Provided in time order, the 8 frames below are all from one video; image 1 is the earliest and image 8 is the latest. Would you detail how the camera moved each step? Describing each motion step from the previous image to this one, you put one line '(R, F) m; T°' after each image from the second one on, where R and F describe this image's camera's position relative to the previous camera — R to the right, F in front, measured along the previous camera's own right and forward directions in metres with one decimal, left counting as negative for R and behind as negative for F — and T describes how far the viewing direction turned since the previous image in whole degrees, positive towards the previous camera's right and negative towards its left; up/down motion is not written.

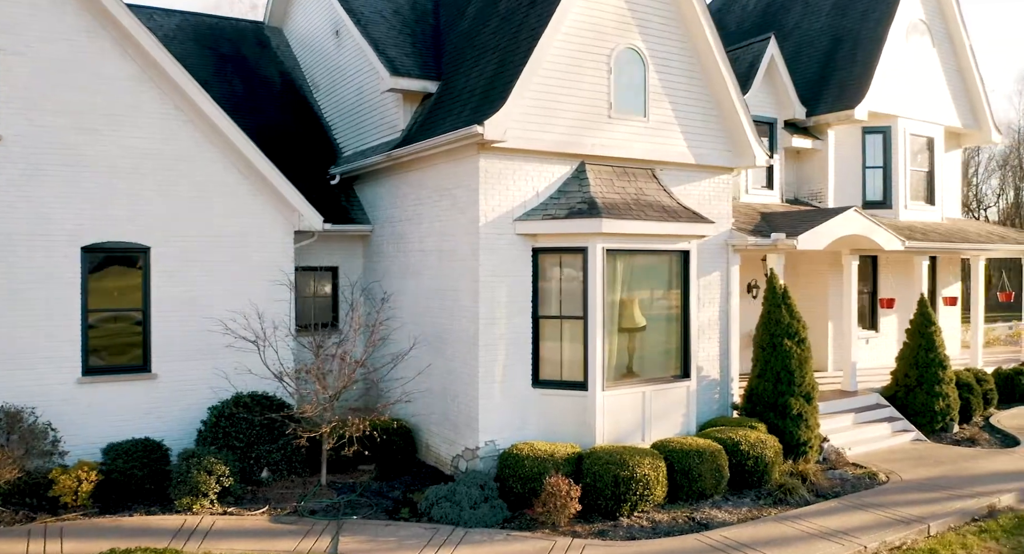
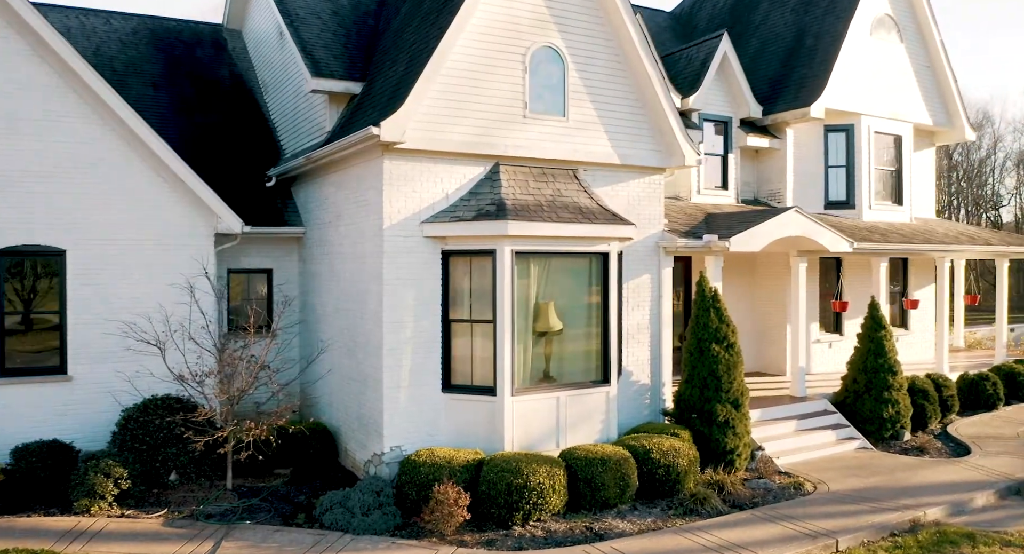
(+1.7, +0.2) m; -2°
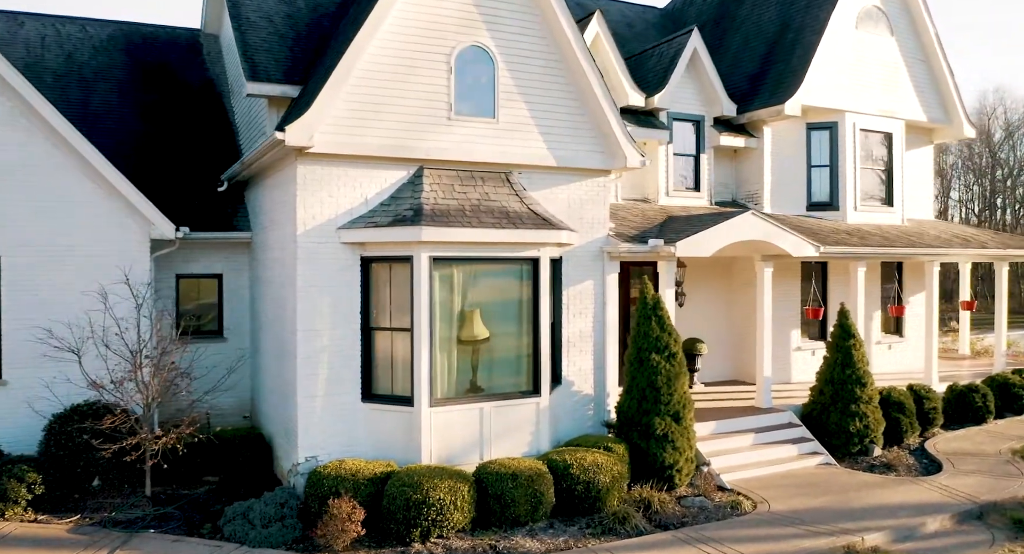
(+1.8, +0.4) m; -4°
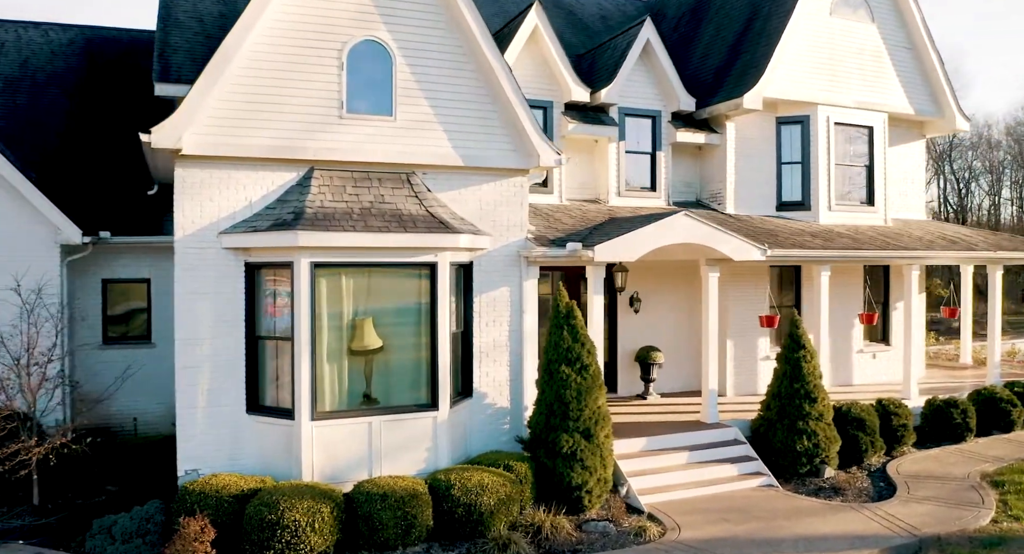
(+2.3, +0.8) m; -5°
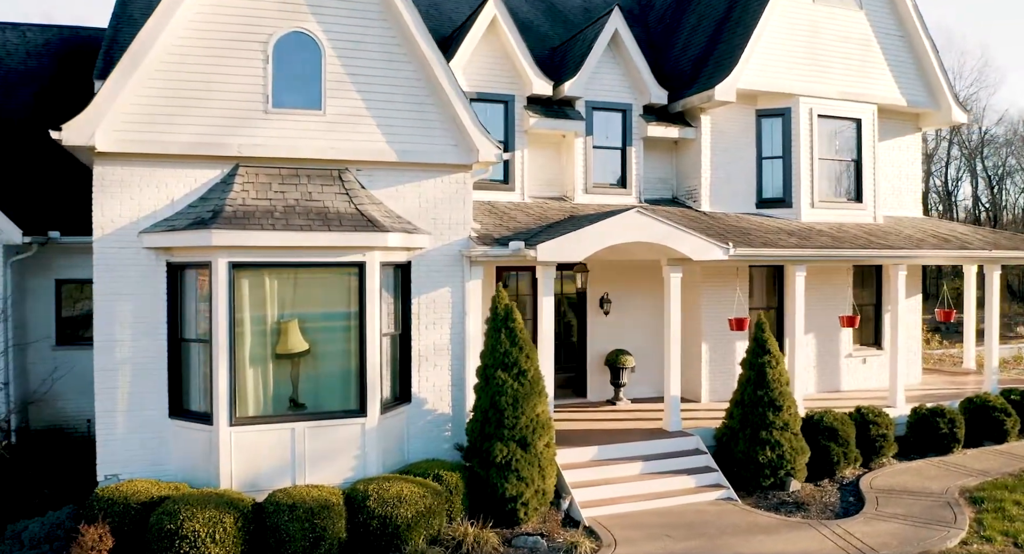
(+1.4, +0.6) m; -3°
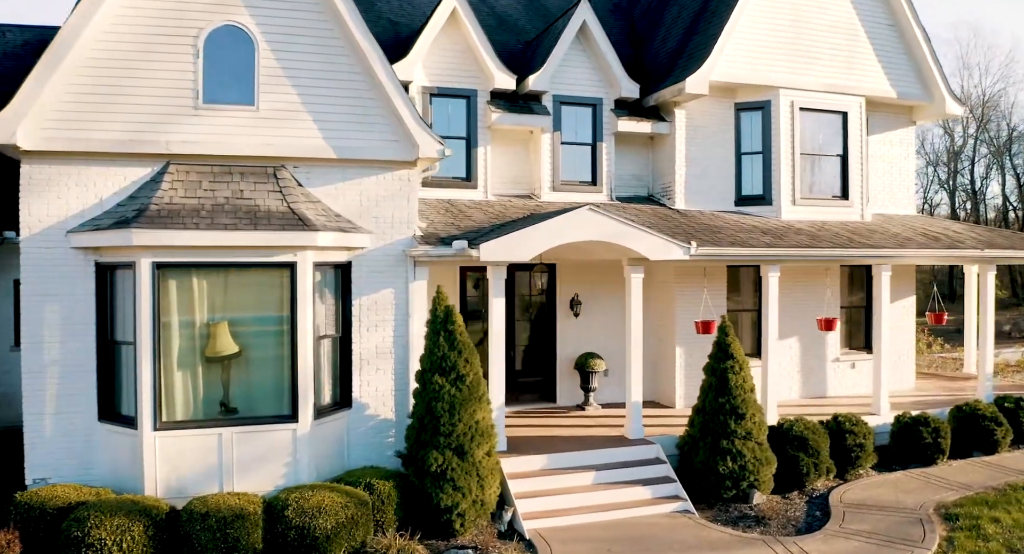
(+1.3, +0.5) m; -3°
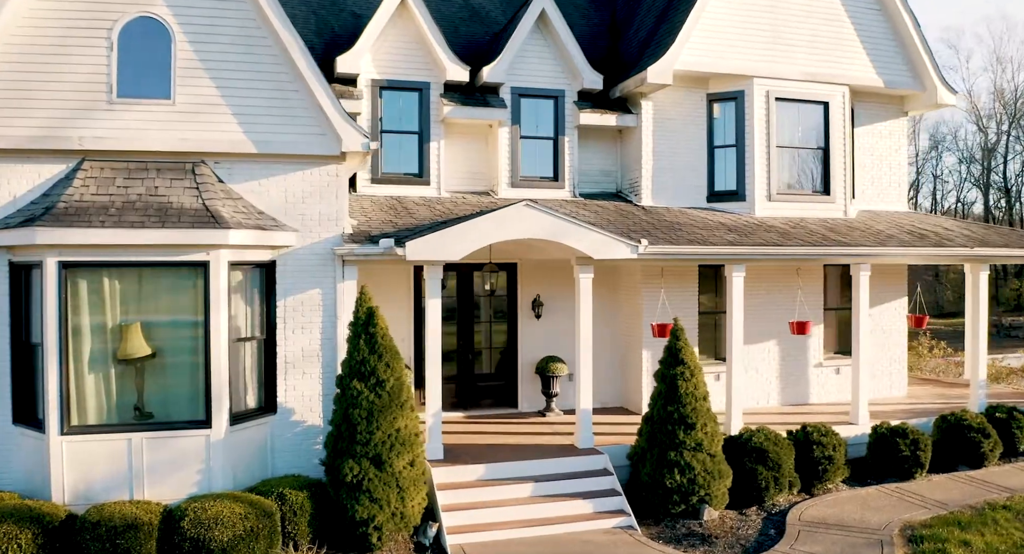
(+1.5, +0.6) m; -3°
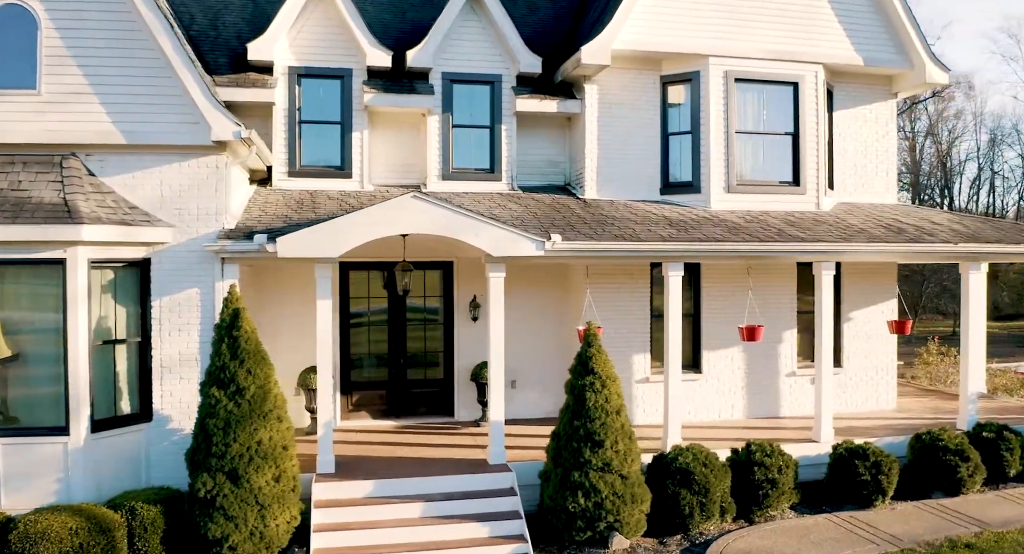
(+2.3, +1.1) m; -6°
